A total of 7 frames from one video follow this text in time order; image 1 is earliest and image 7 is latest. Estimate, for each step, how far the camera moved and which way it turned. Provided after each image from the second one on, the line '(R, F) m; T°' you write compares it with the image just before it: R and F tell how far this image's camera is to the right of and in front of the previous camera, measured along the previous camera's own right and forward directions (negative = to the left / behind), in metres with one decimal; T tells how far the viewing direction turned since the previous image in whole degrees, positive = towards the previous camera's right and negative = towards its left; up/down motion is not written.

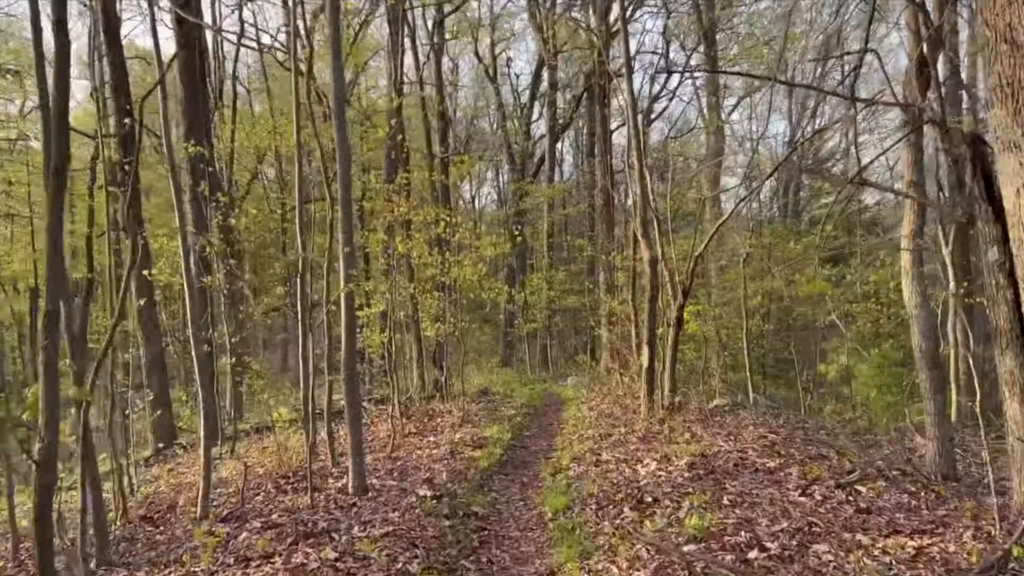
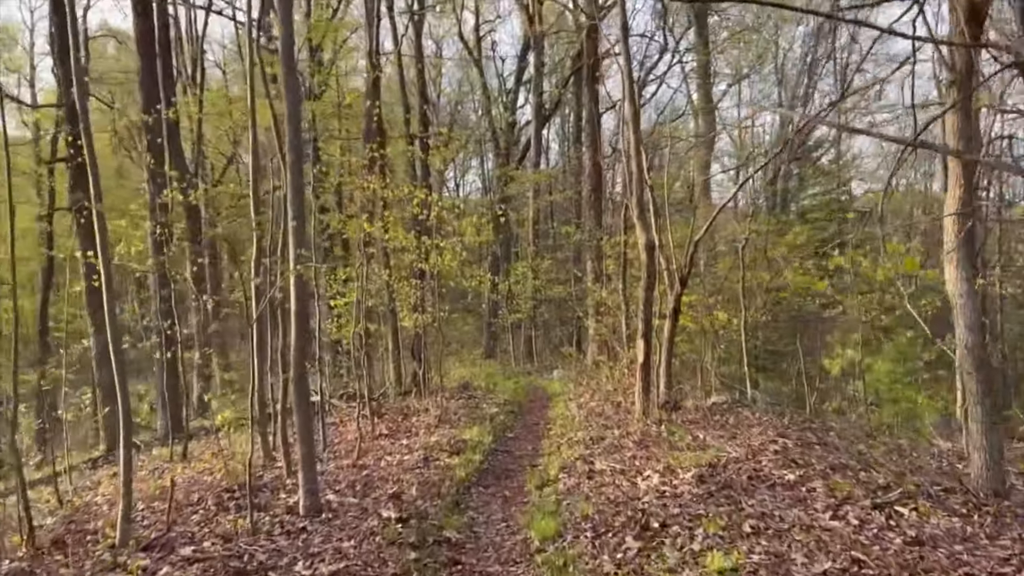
(0.0, +1.0) m; +1°
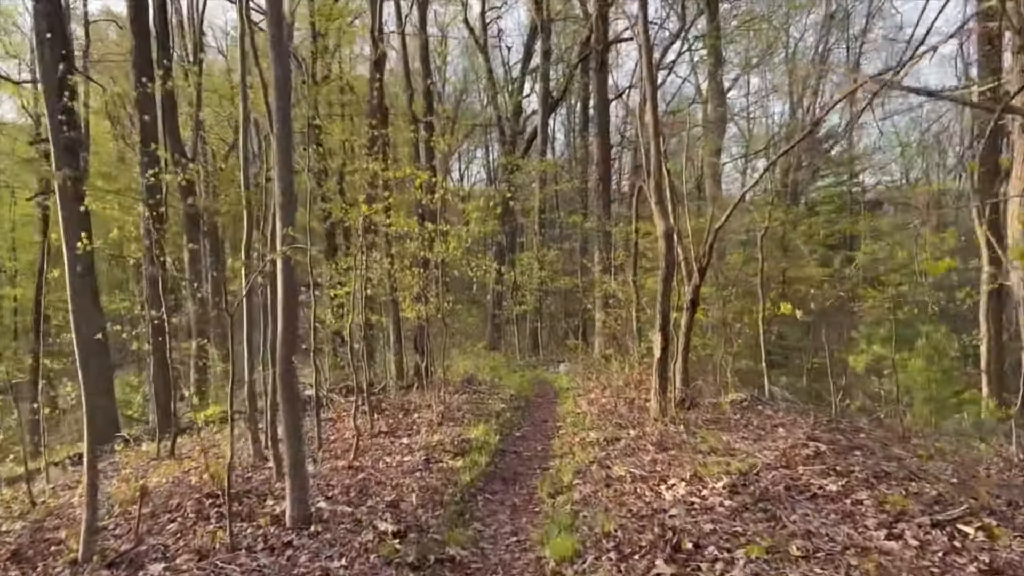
(-0.1, +0.6) m; 0°
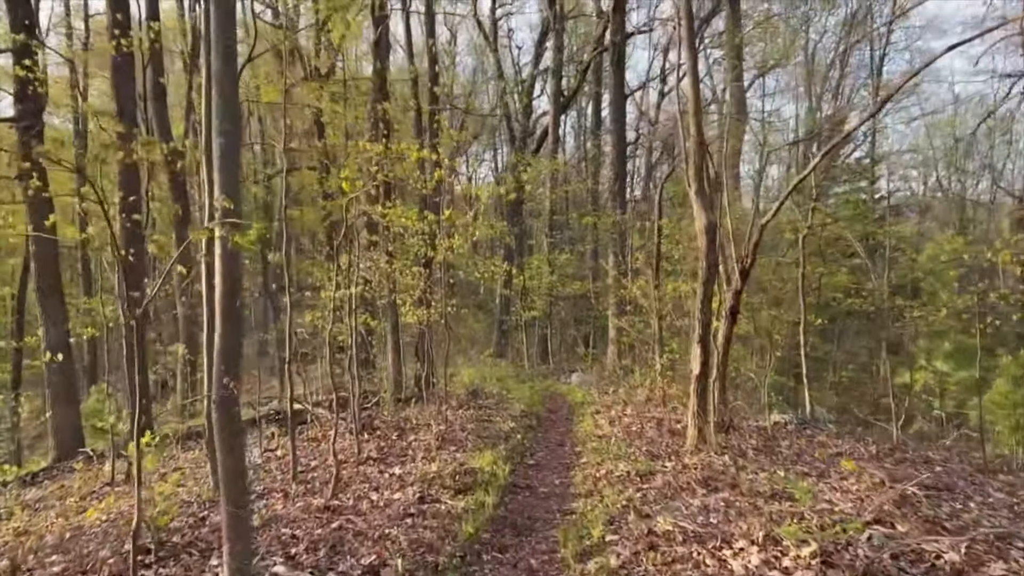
(-0.1, +1.3) m; 0°
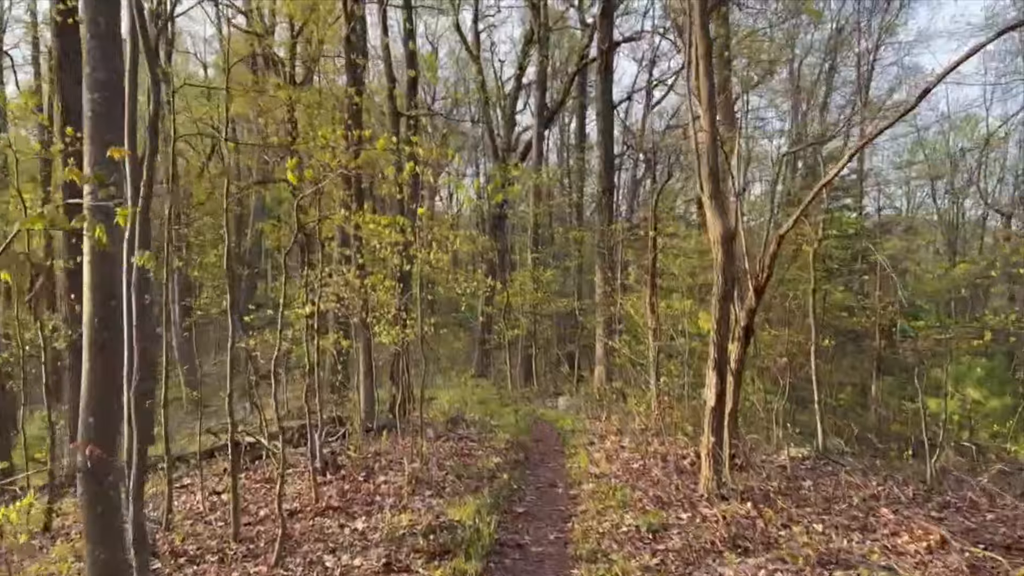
(0.0, +1.0) m; +1°
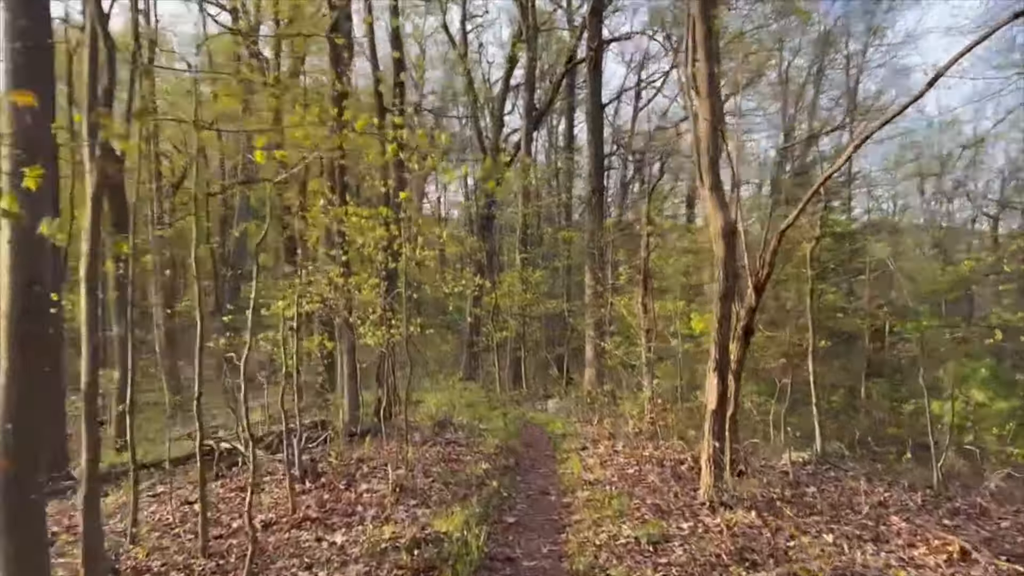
(0.0, +0.4) m; +1°
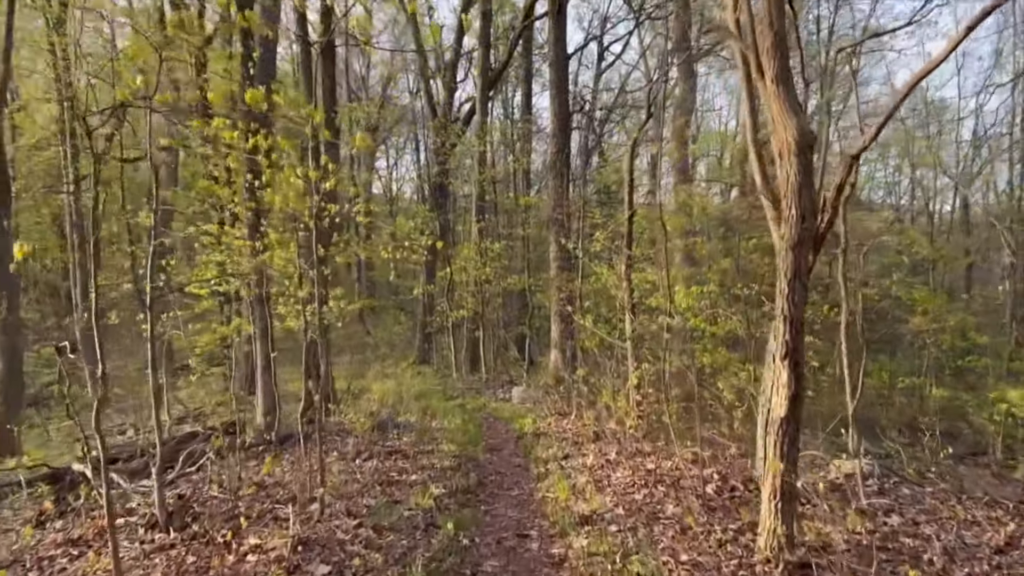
(0.0, +2.2) m; +3°
